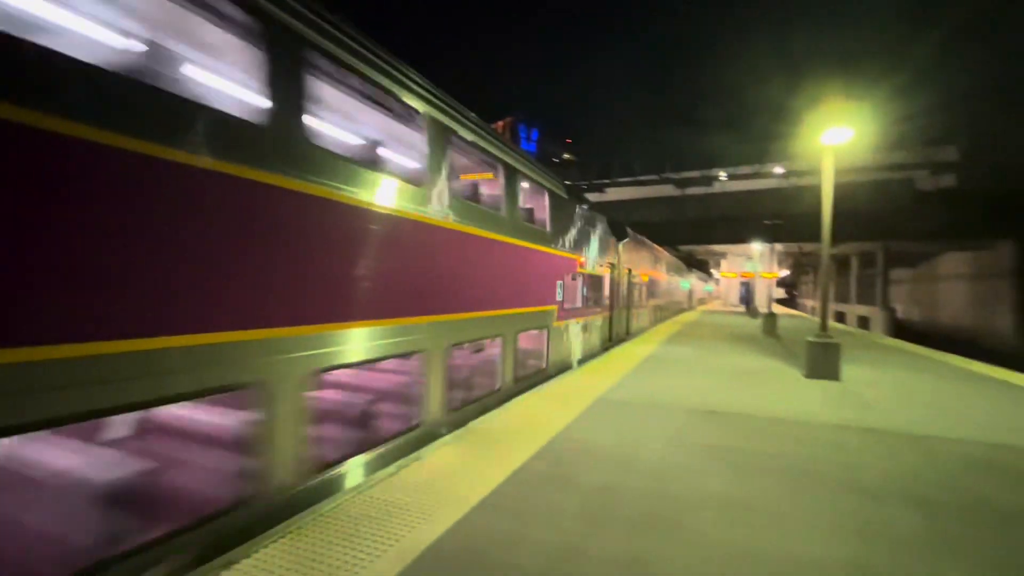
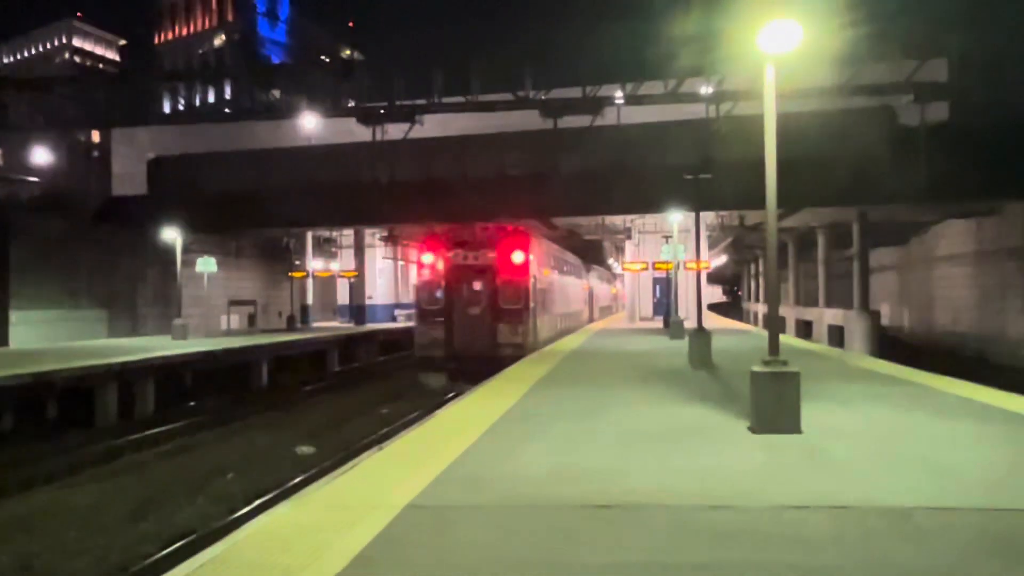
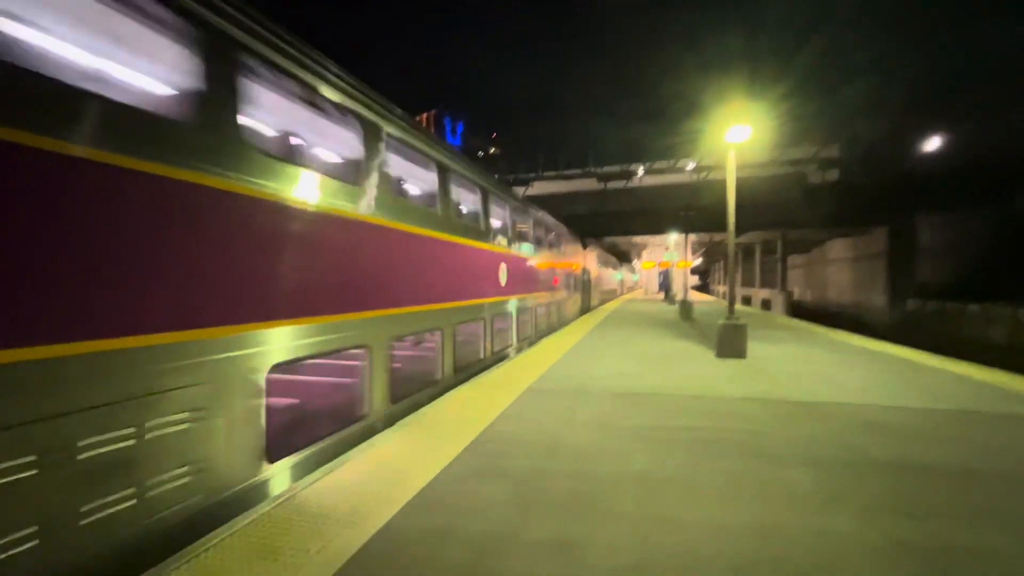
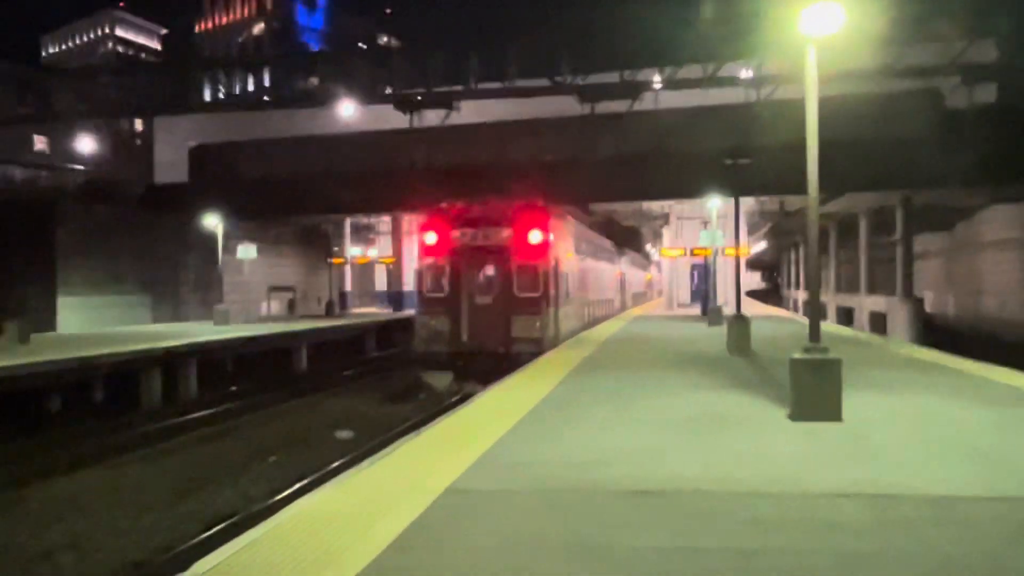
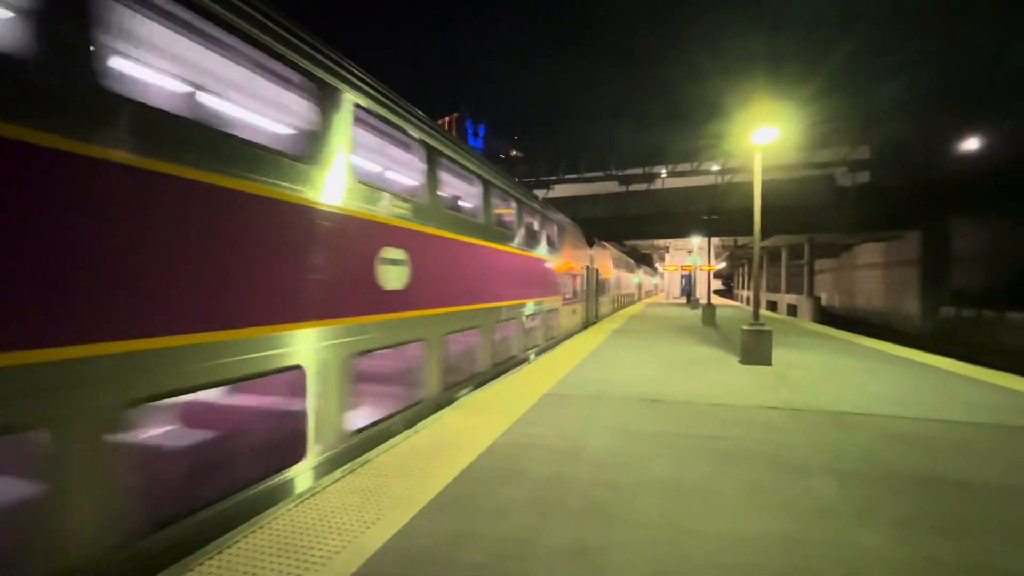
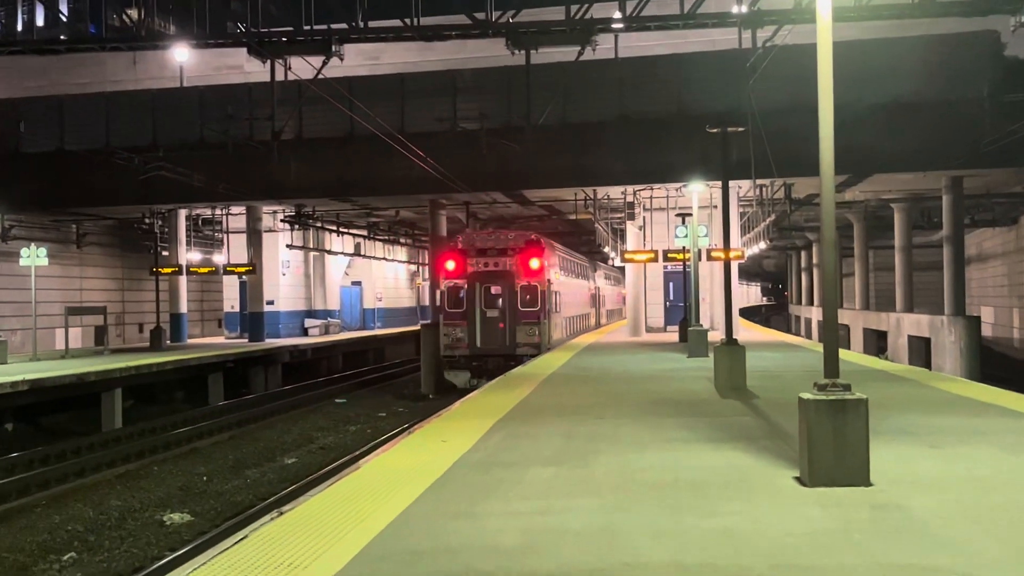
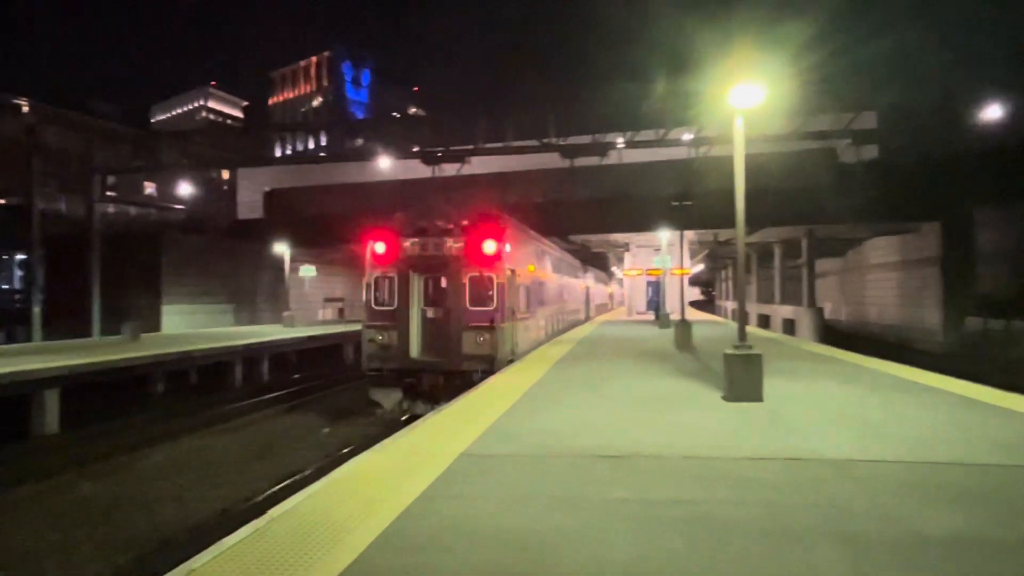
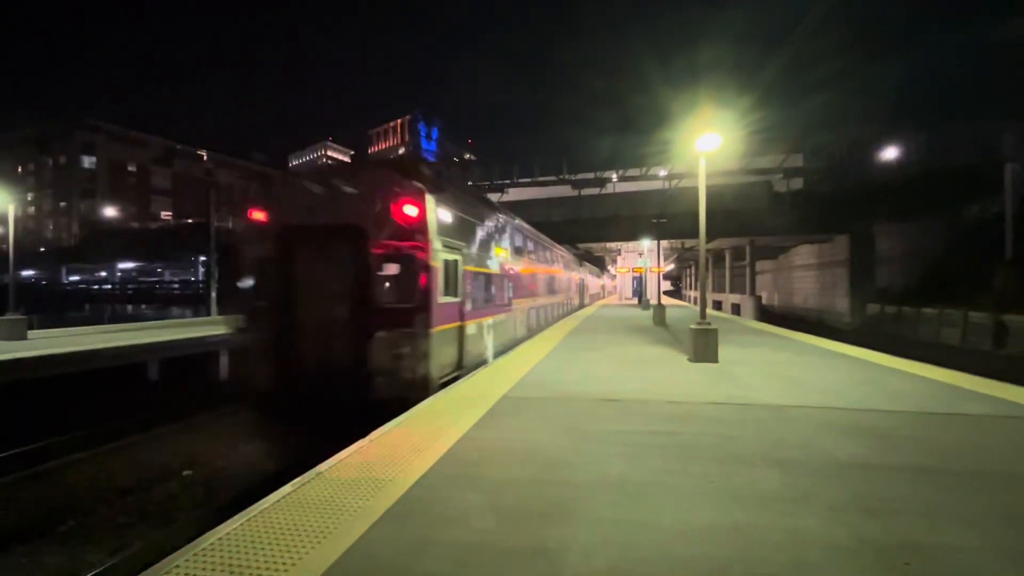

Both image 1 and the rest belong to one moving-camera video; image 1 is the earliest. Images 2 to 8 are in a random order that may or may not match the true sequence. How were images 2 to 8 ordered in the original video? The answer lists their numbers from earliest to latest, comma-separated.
5, 3, 8, 7, 4, 2, 6
